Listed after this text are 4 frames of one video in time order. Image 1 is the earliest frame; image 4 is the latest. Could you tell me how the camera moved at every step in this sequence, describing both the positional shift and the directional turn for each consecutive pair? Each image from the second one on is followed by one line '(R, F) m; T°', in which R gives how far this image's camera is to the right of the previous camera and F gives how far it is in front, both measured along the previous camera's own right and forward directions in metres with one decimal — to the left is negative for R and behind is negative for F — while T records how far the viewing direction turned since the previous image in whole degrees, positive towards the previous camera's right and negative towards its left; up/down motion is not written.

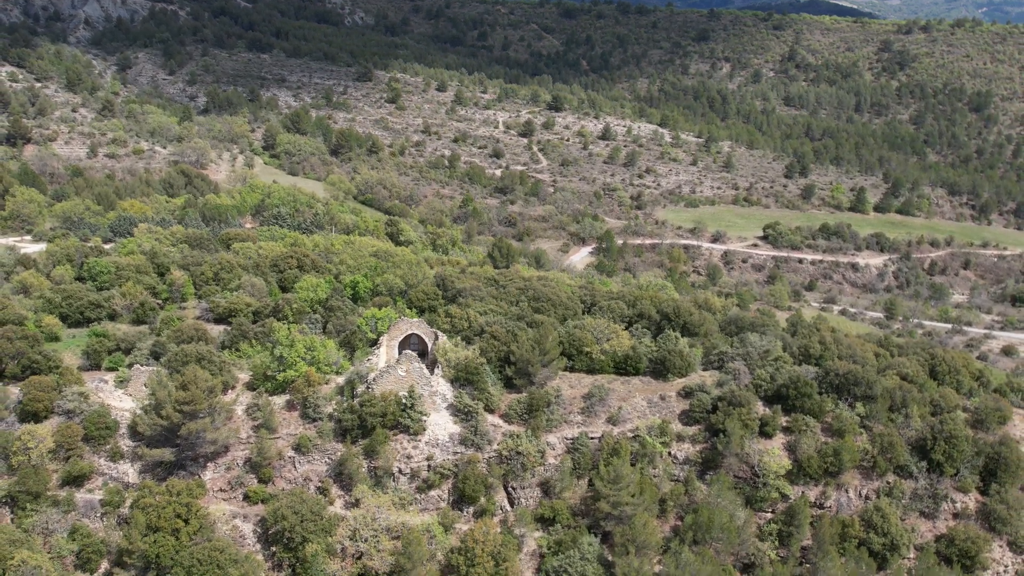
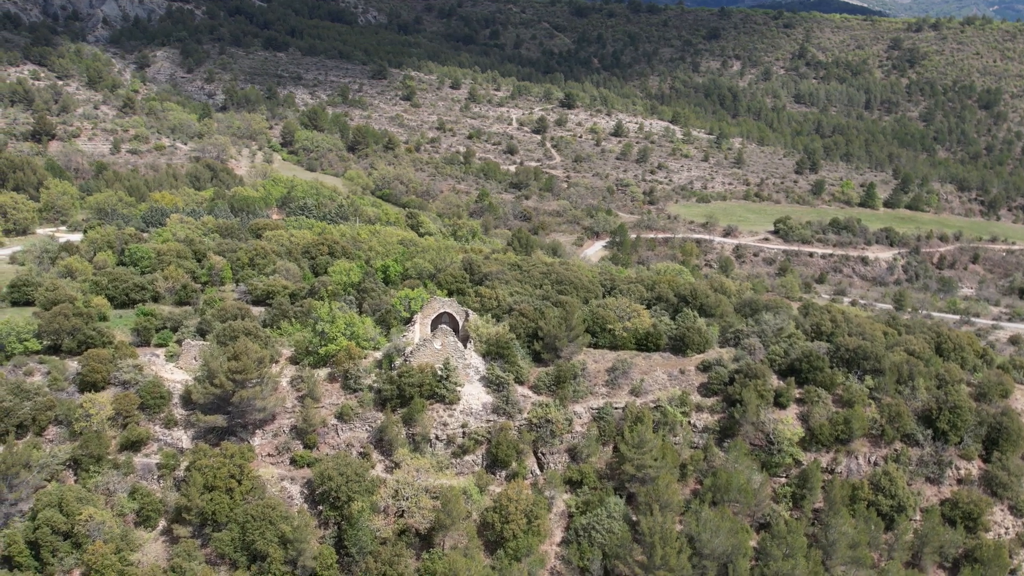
(-0.7, -1.5) m; -1°
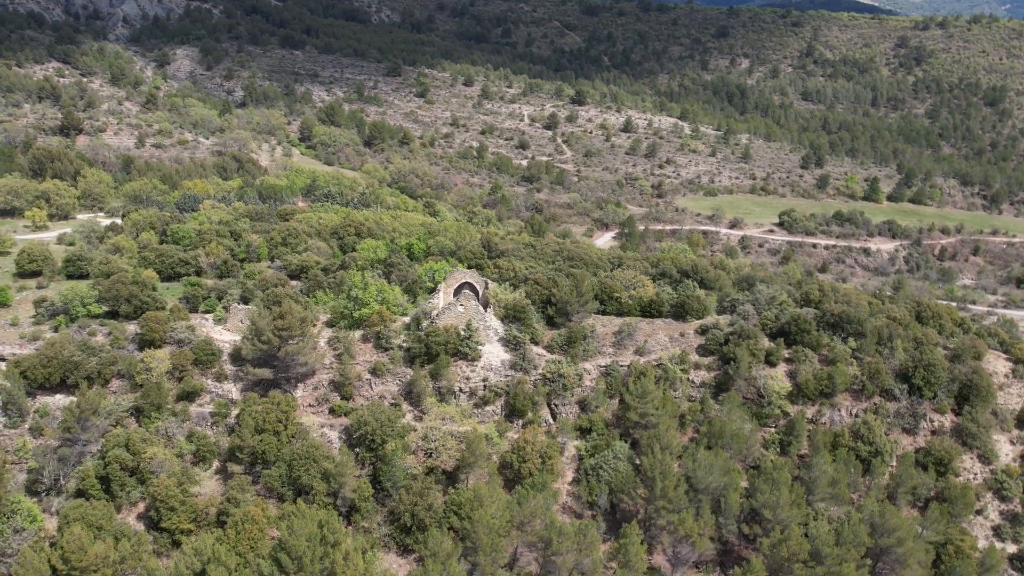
(-0.3, -2.6) m; -1°
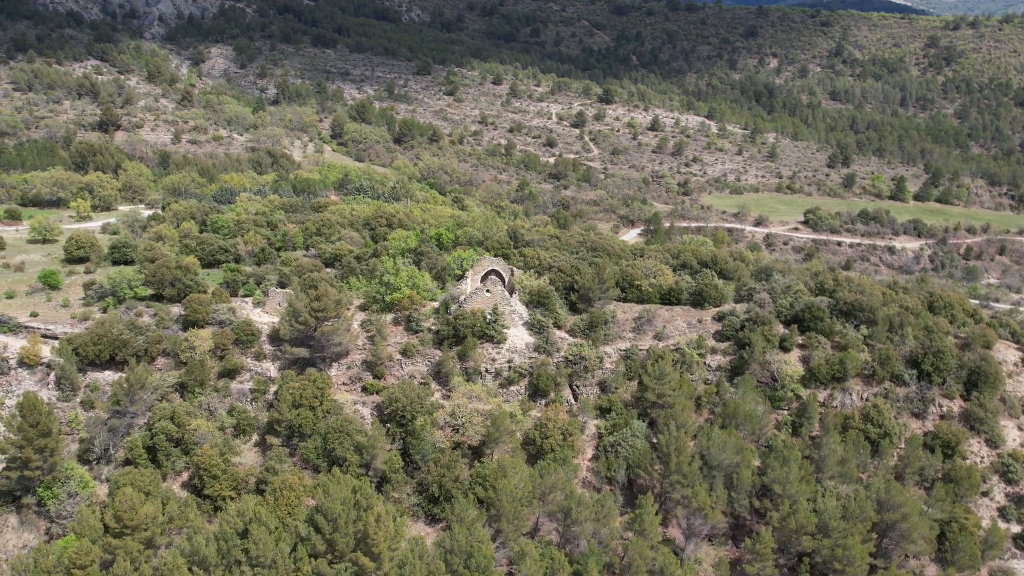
(-0.1, -1.3) m; -2°
